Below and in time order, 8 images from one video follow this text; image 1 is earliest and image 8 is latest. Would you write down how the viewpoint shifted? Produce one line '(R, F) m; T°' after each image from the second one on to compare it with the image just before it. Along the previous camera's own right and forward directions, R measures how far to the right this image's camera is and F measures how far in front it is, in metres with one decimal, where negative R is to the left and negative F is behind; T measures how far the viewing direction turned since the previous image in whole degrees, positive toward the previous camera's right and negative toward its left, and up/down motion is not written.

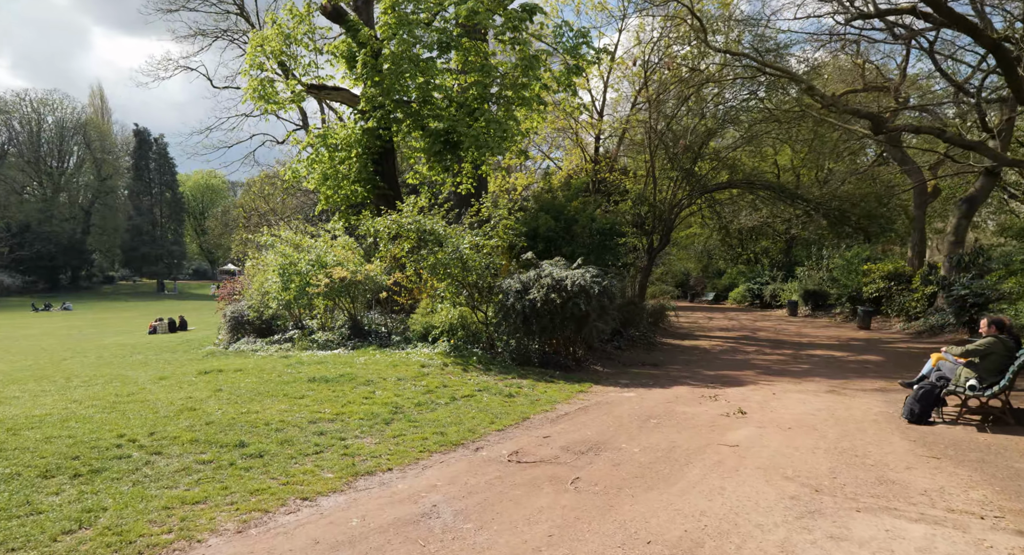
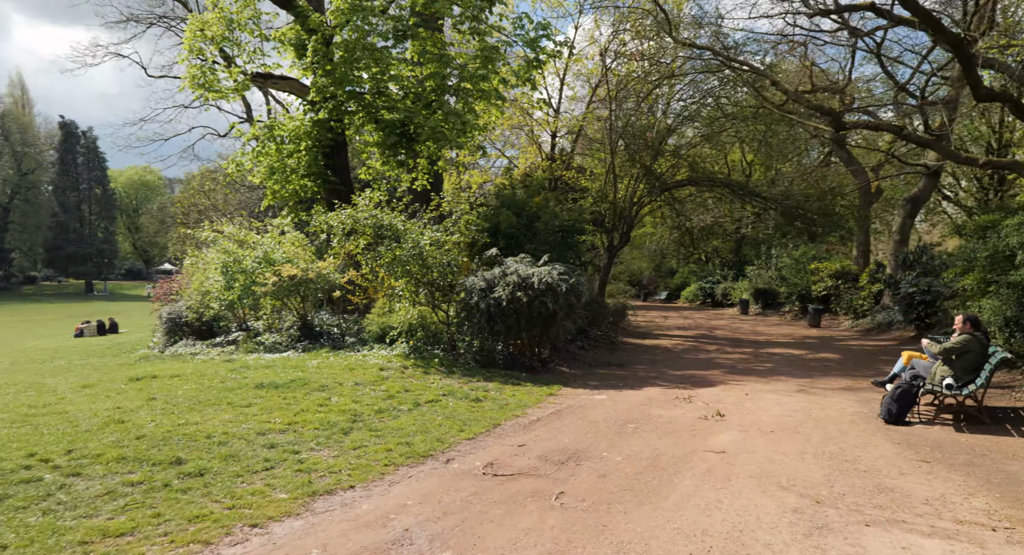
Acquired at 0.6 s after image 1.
(-0.2, +0.5) m; +4°
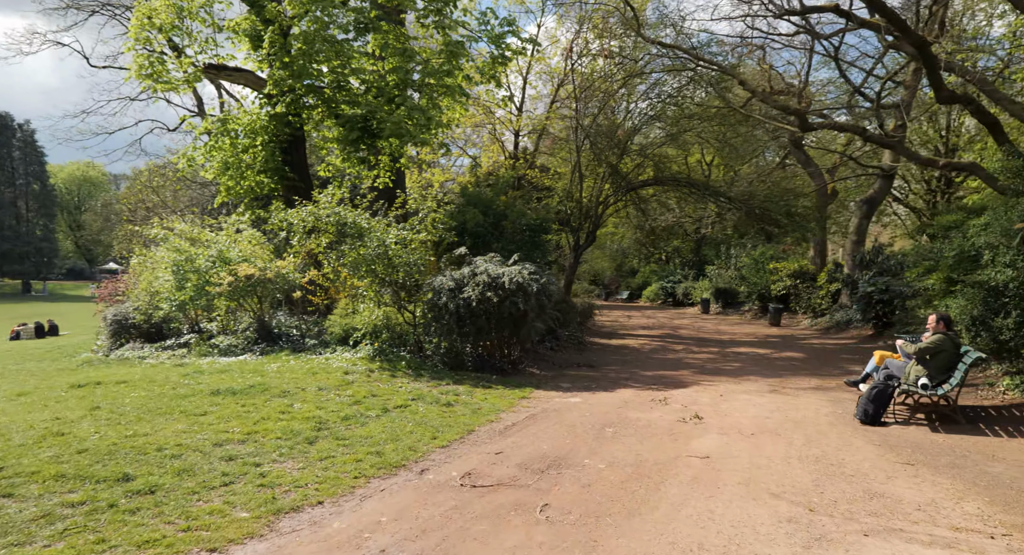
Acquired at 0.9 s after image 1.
(-0.2, +0.3) m; +3°
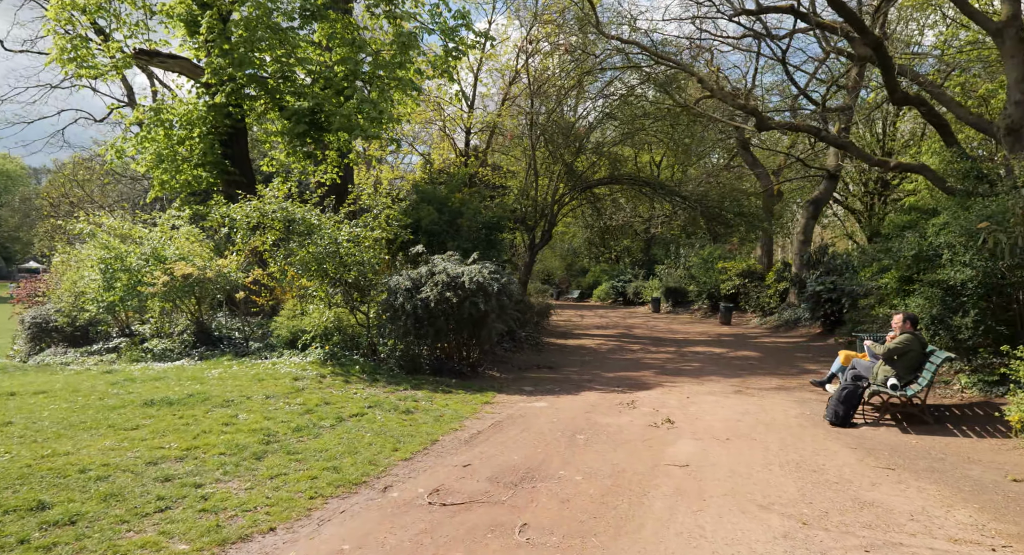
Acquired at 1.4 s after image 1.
(-0.2, +0.4) m; +4°
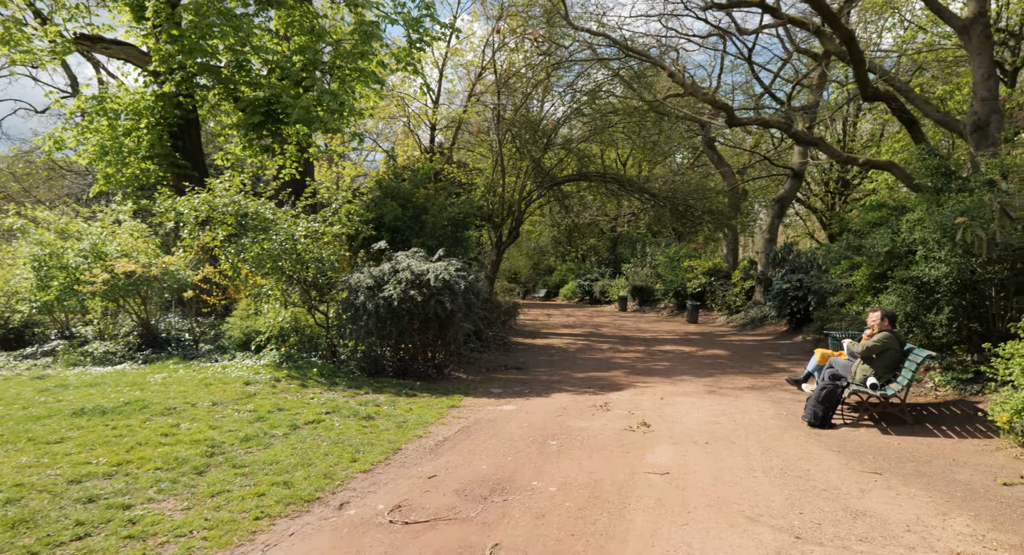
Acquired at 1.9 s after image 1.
(0.0, +0.4) m; +3°
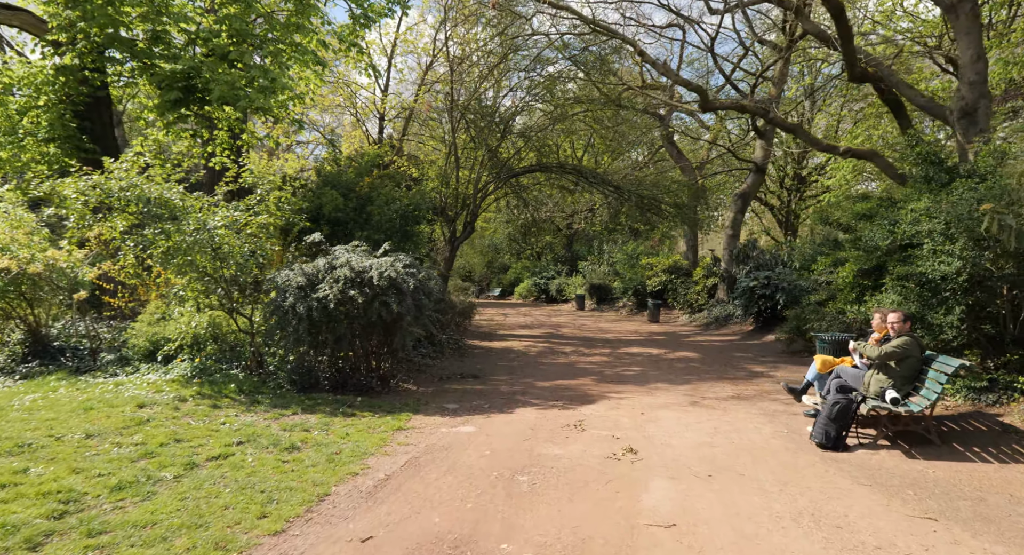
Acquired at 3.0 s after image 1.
(0.0, +1.4) m; +4°
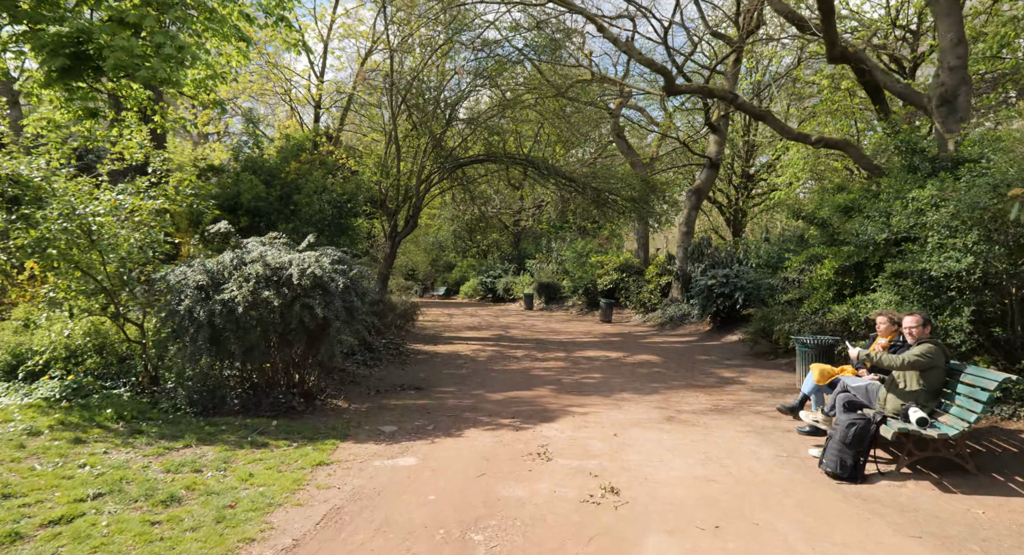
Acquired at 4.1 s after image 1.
(0.0, +1.4) m; +4°
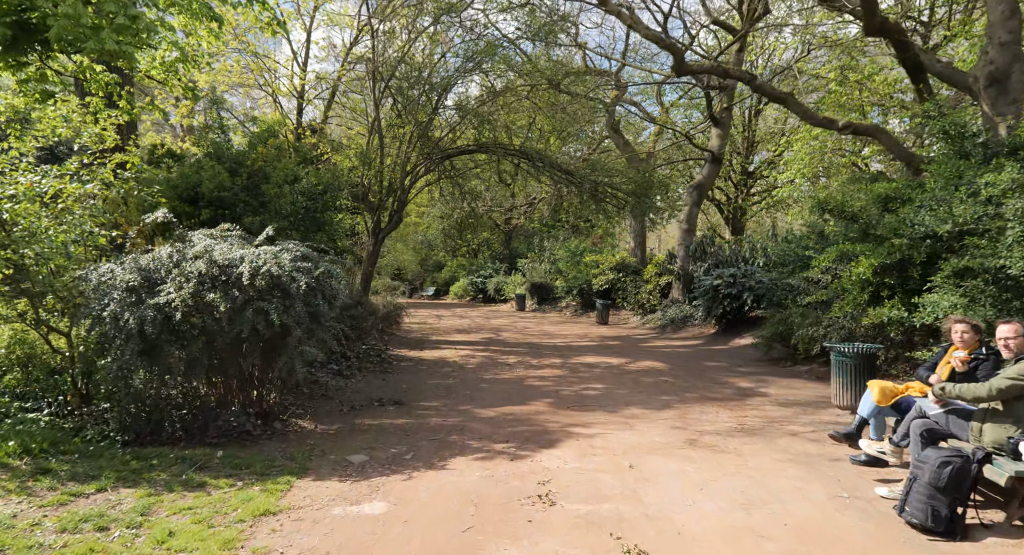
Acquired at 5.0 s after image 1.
(0.0, +1.2) m; +1°
